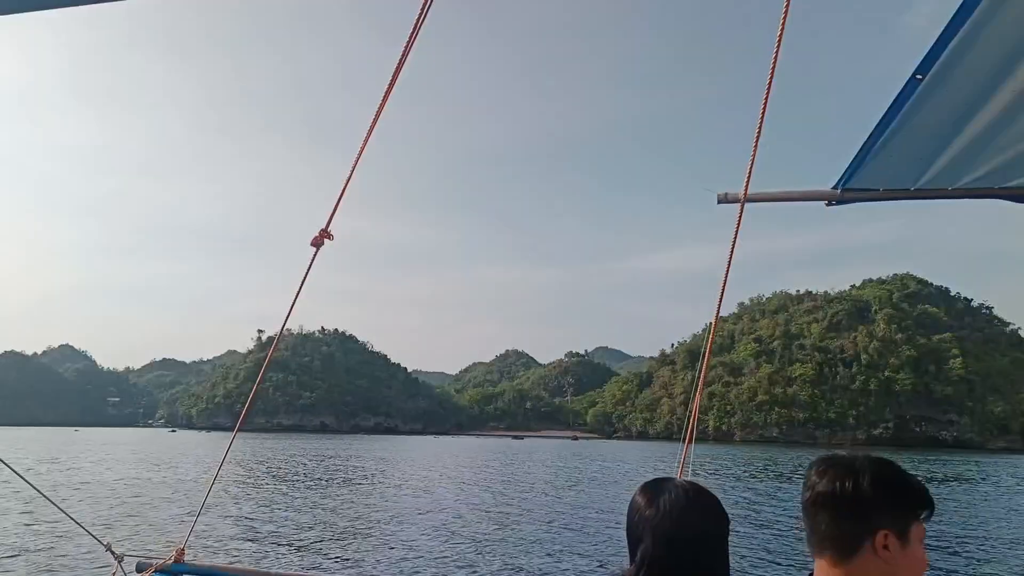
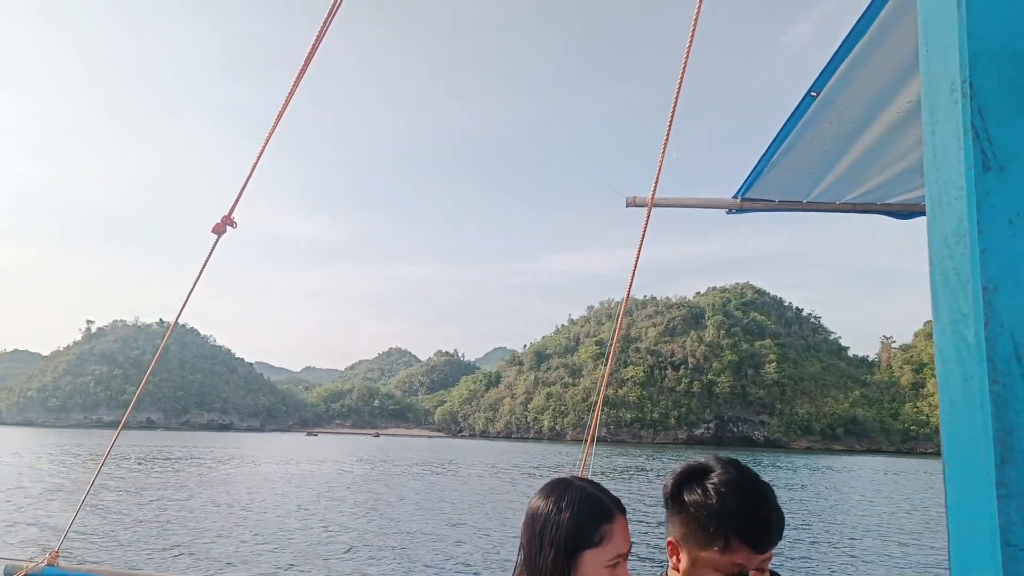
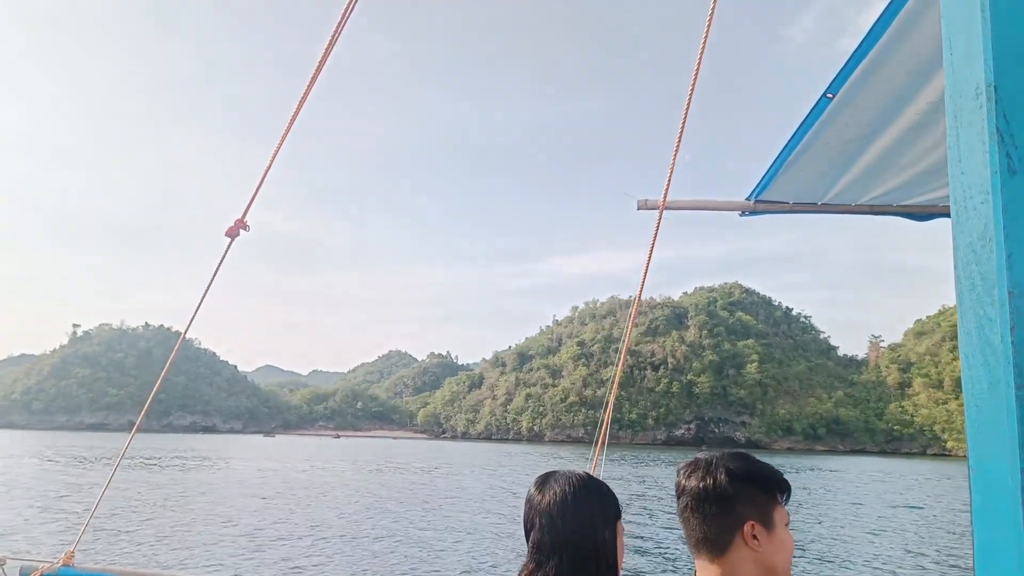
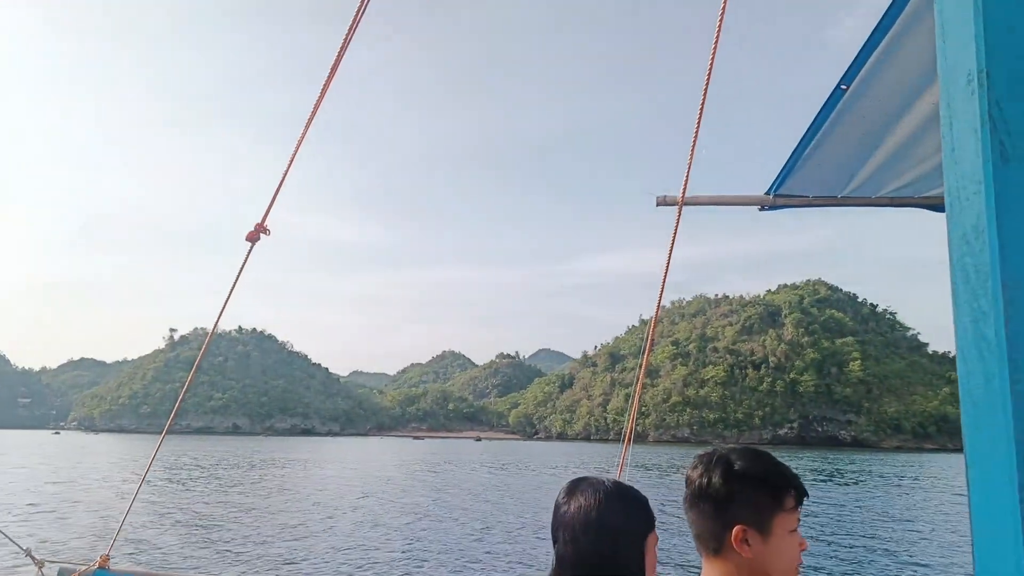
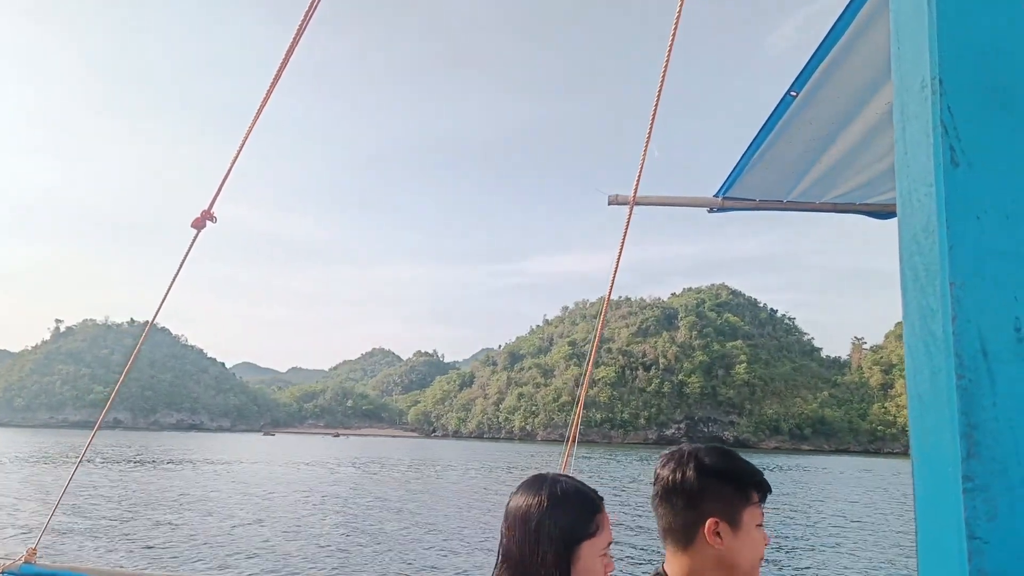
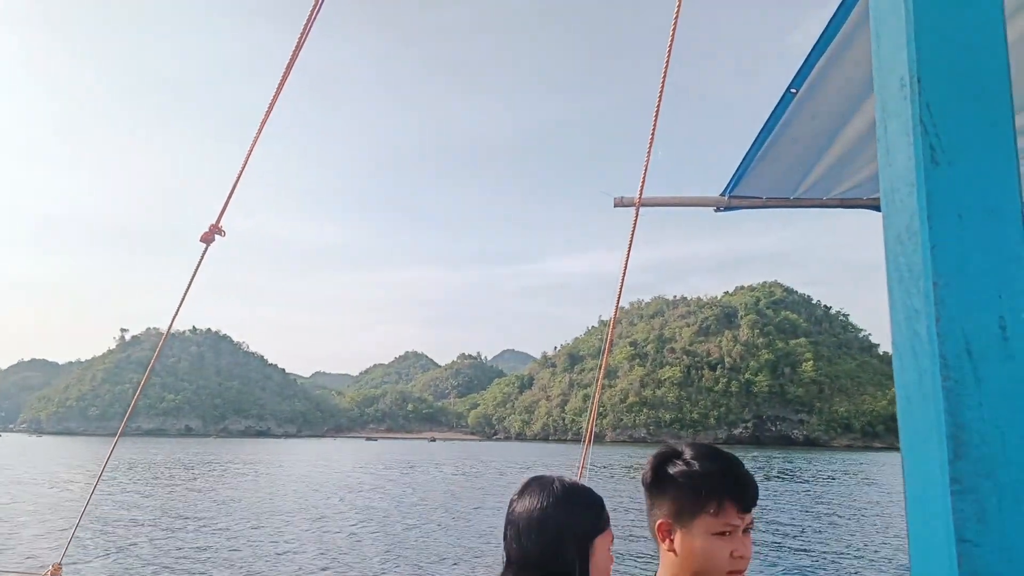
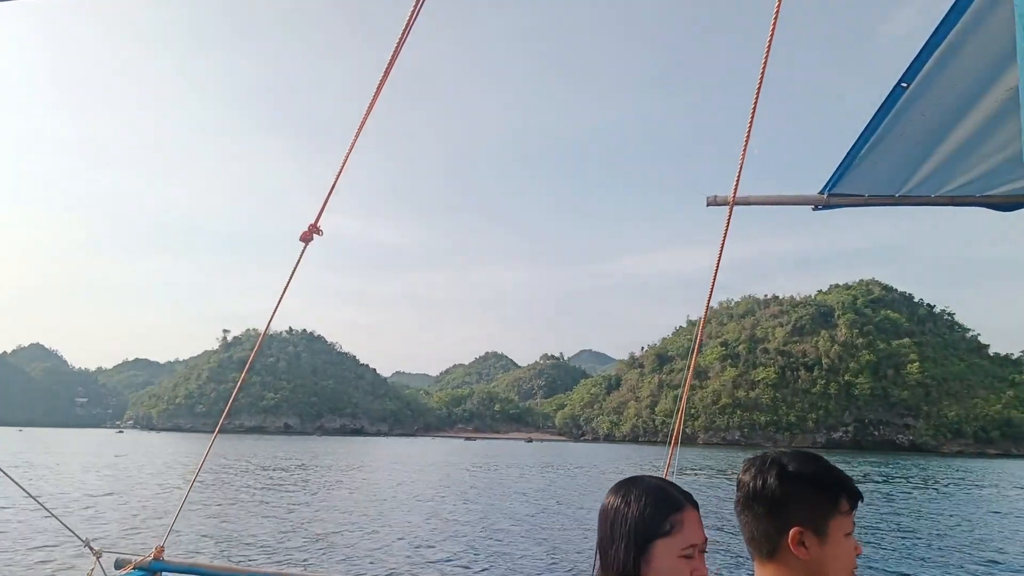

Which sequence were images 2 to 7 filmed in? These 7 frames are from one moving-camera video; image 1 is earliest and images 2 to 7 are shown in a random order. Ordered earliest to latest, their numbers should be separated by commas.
7, 4, 6, 2, 5, 3
